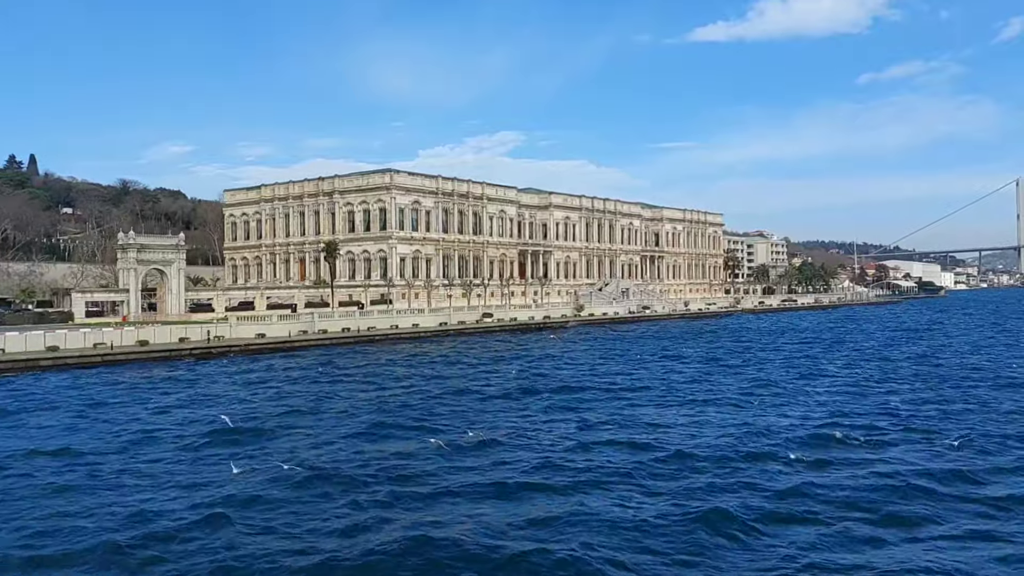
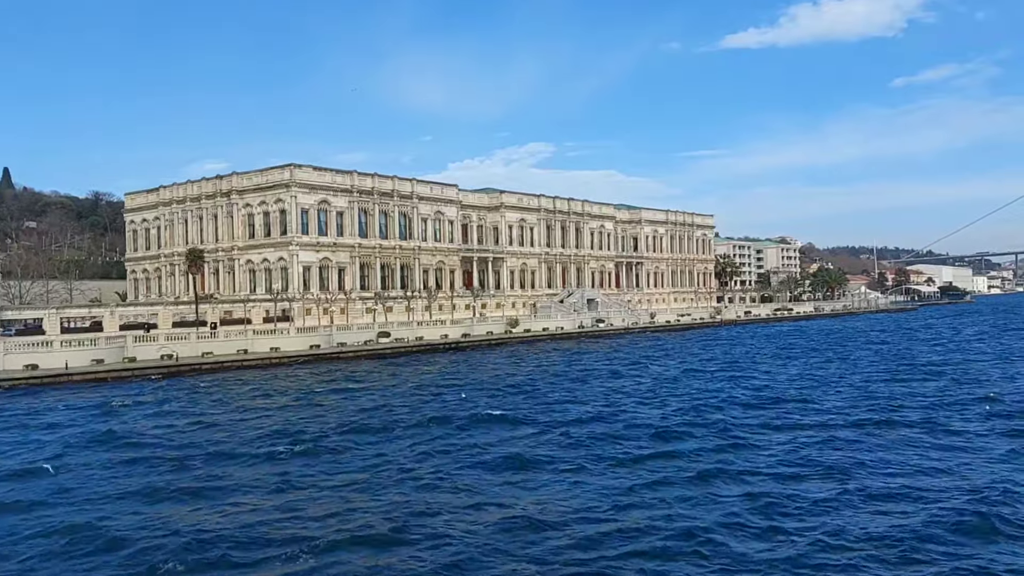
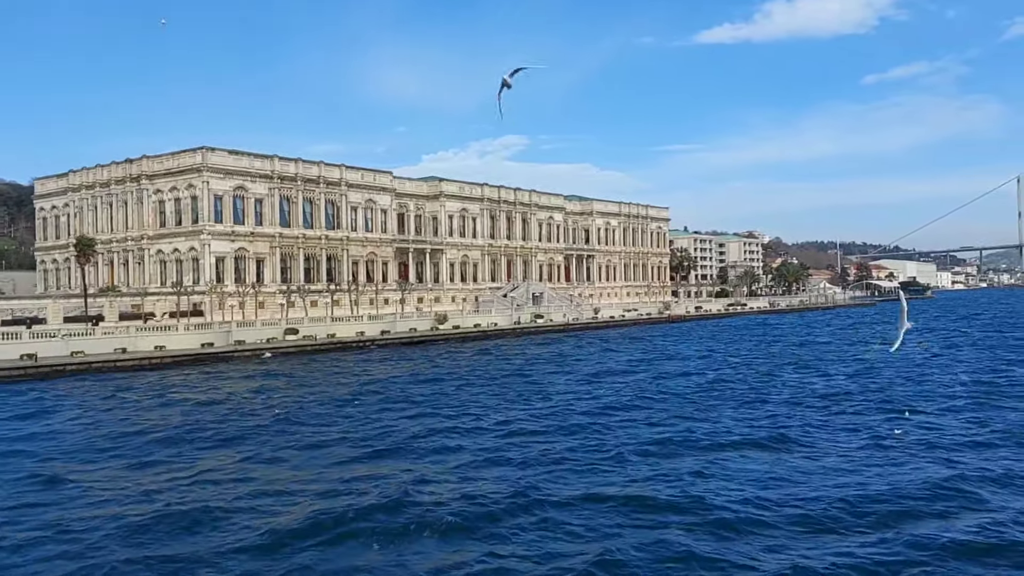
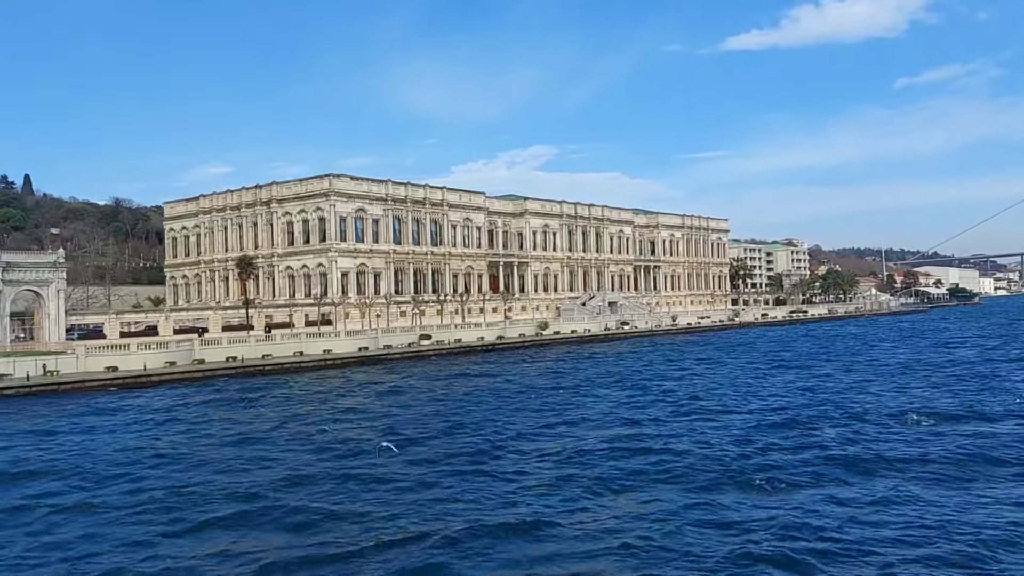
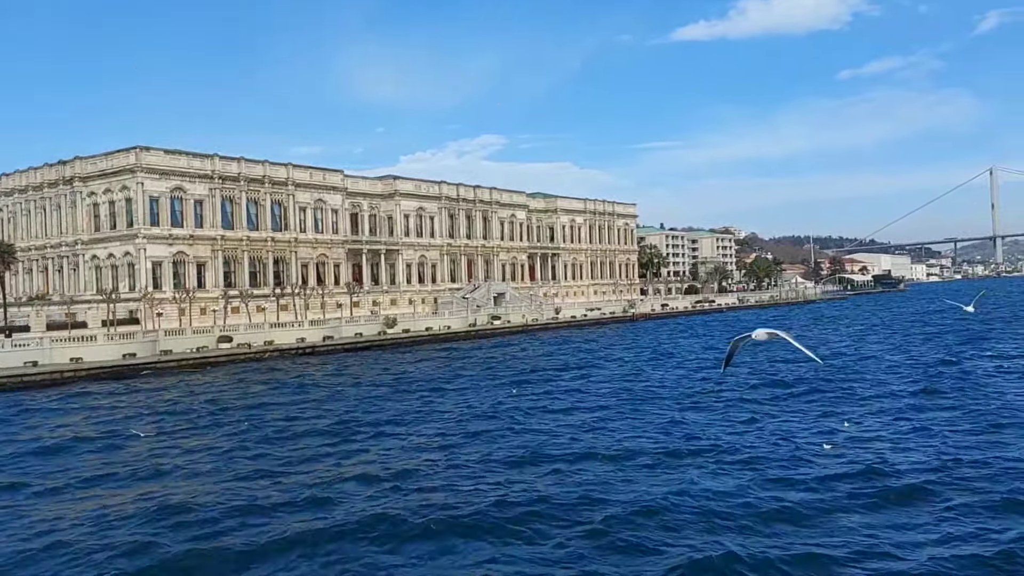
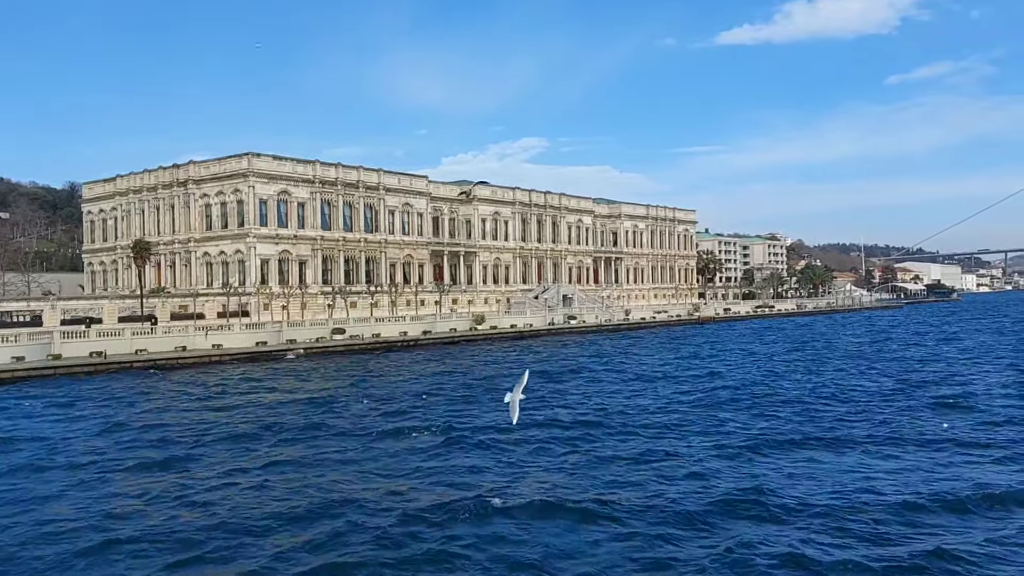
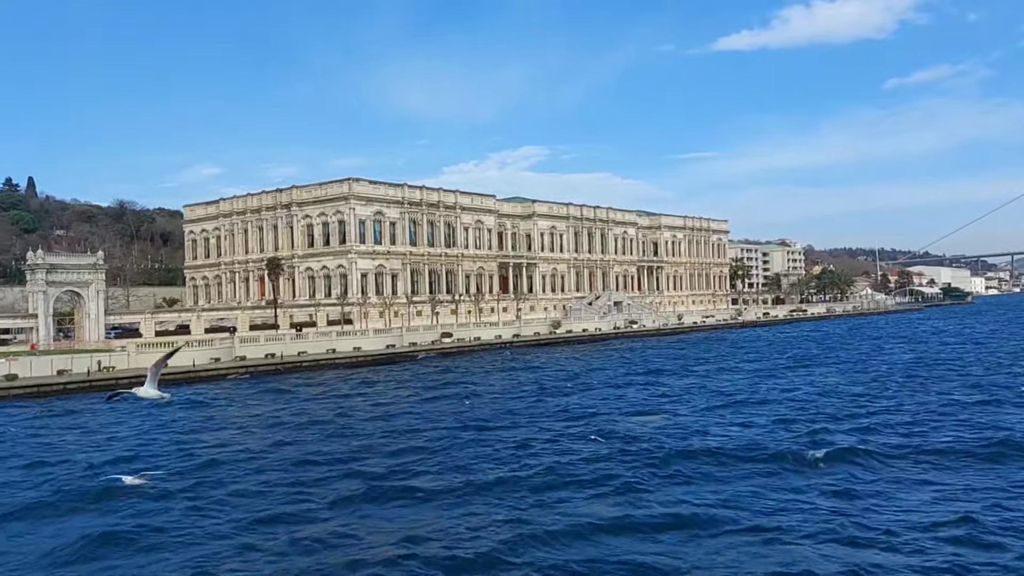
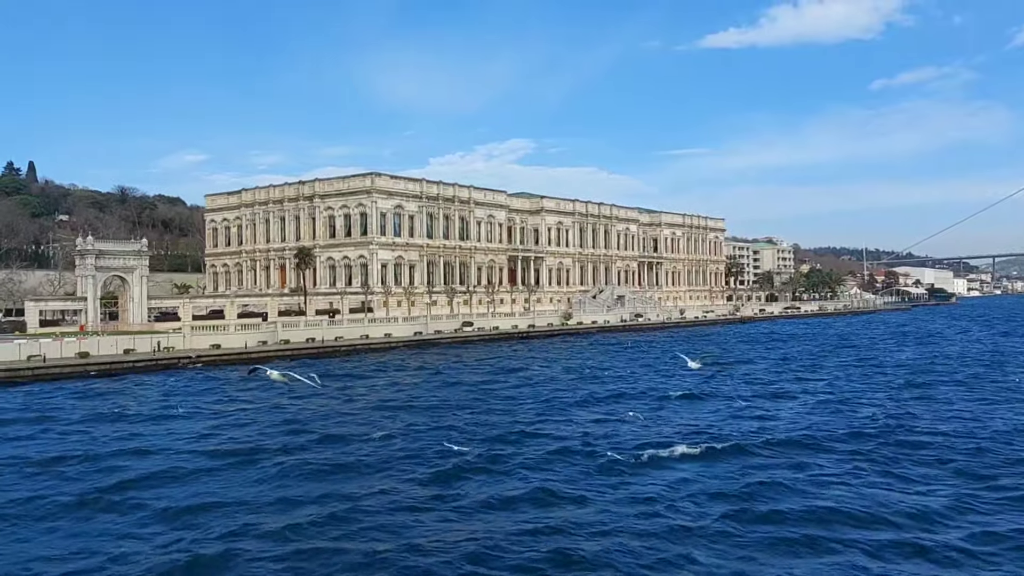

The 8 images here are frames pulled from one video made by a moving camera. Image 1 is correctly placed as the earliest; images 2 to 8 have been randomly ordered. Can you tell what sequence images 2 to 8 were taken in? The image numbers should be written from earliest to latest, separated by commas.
8, 7, 4, 2, 6, 3, 5
